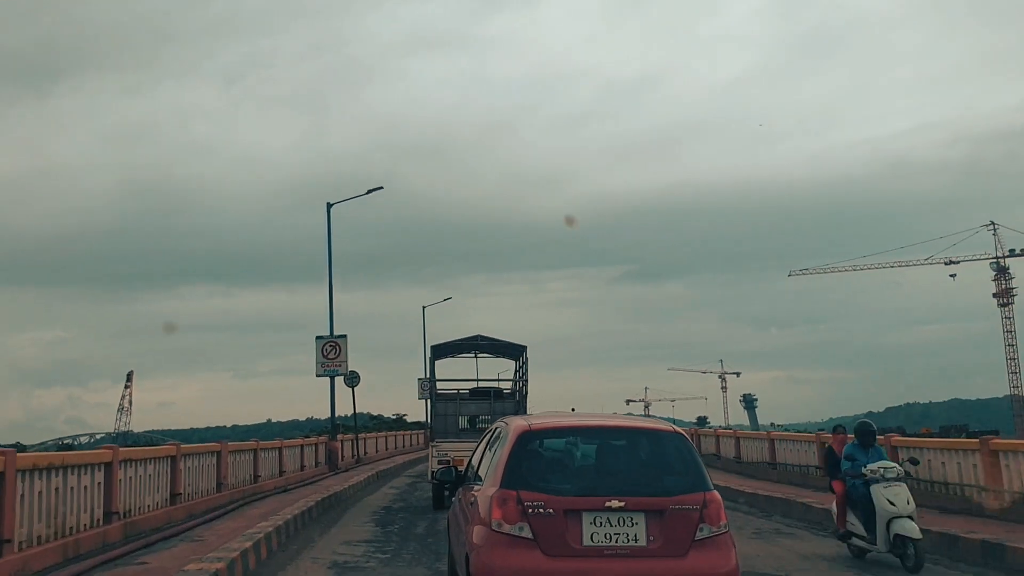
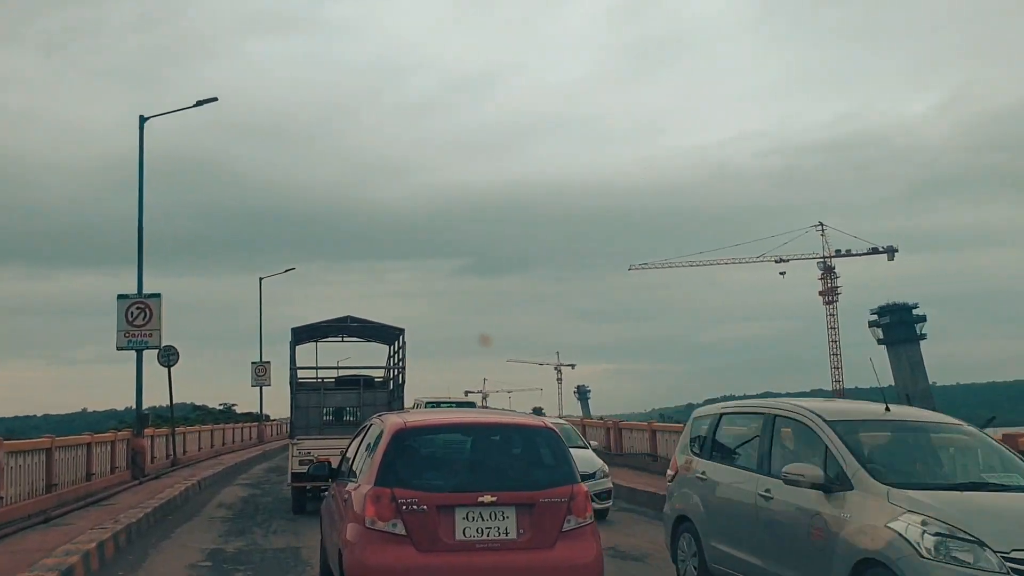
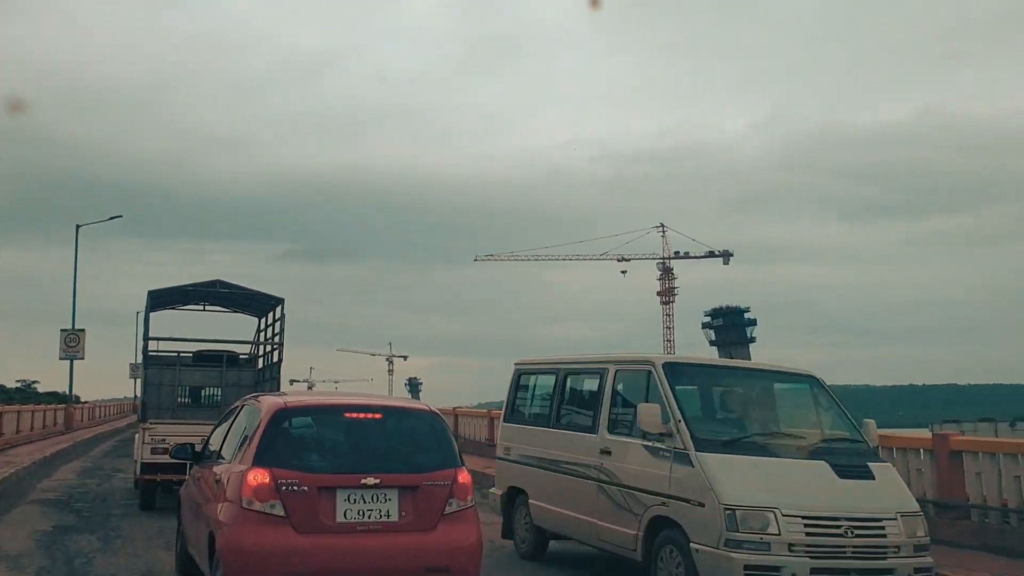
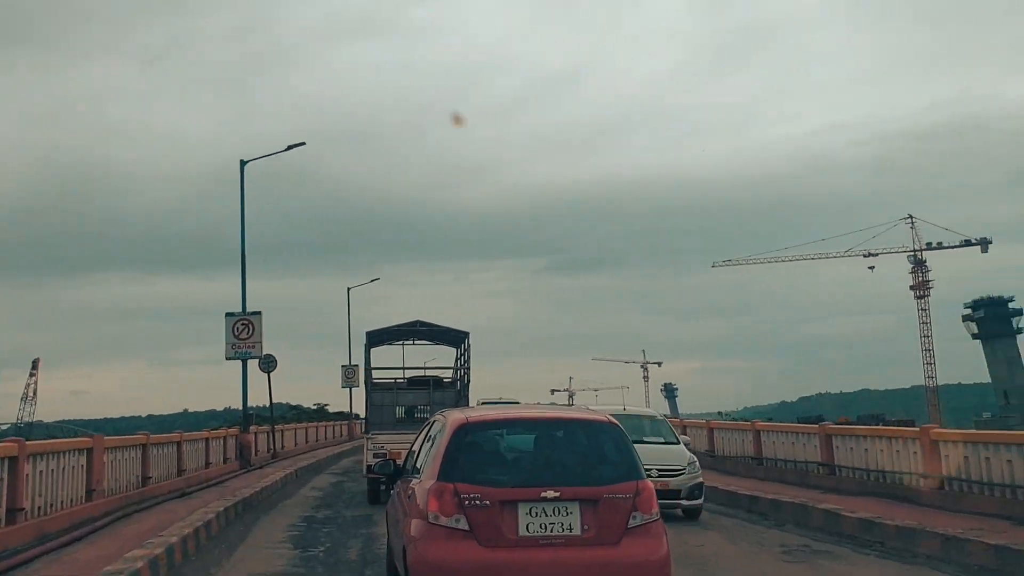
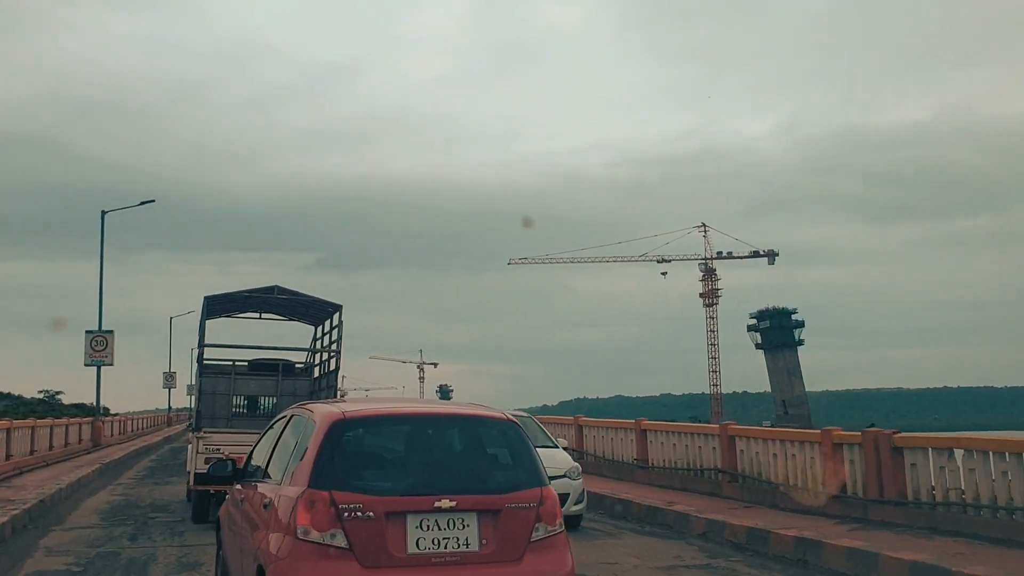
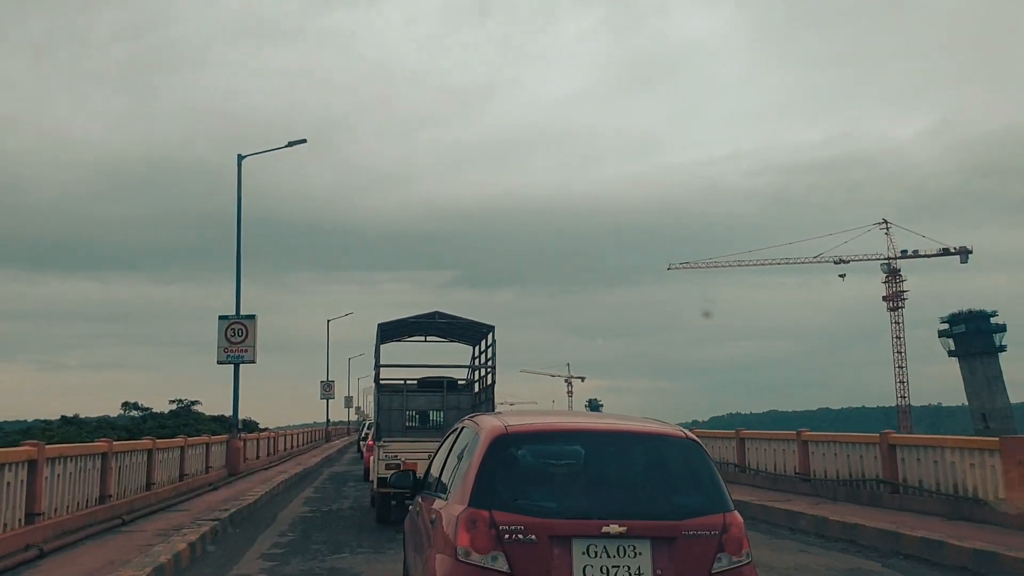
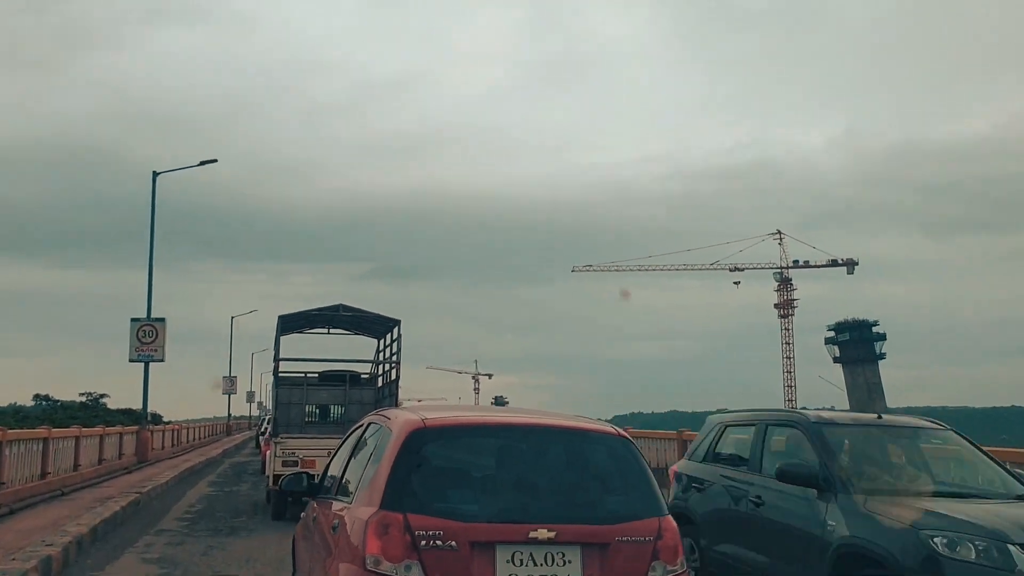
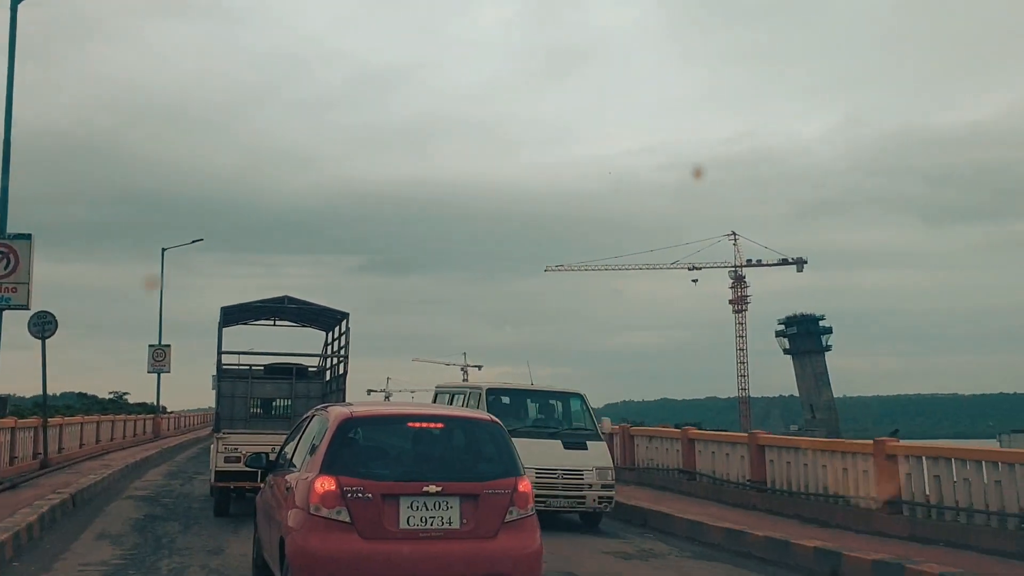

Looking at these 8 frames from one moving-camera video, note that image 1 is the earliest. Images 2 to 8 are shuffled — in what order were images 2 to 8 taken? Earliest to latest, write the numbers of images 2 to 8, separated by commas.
4, 2, 8, 3, 5, 7, 6
